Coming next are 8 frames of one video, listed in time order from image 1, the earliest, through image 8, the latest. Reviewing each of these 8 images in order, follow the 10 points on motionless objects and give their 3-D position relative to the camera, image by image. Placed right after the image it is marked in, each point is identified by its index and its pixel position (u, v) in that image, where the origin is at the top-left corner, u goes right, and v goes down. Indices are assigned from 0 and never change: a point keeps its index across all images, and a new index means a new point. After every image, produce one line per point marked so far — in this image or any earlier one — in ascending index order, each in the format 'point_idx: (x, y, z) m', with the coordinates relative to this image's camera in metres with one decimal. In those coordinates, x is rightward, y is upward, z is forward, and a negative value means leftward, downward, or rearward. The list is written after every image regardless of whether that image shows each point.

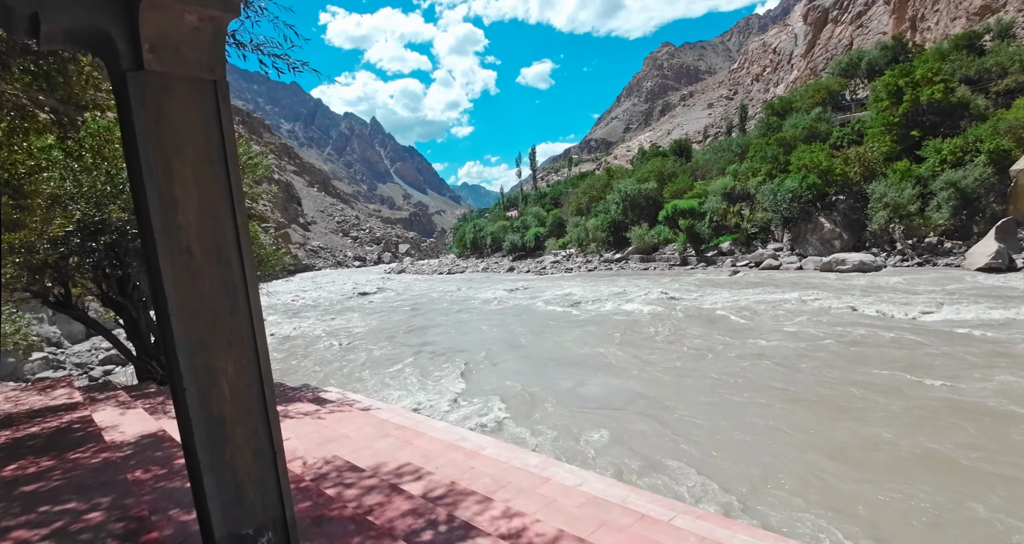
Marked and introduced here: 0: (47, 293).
0: (-6.4, -0.3, +7.0) m
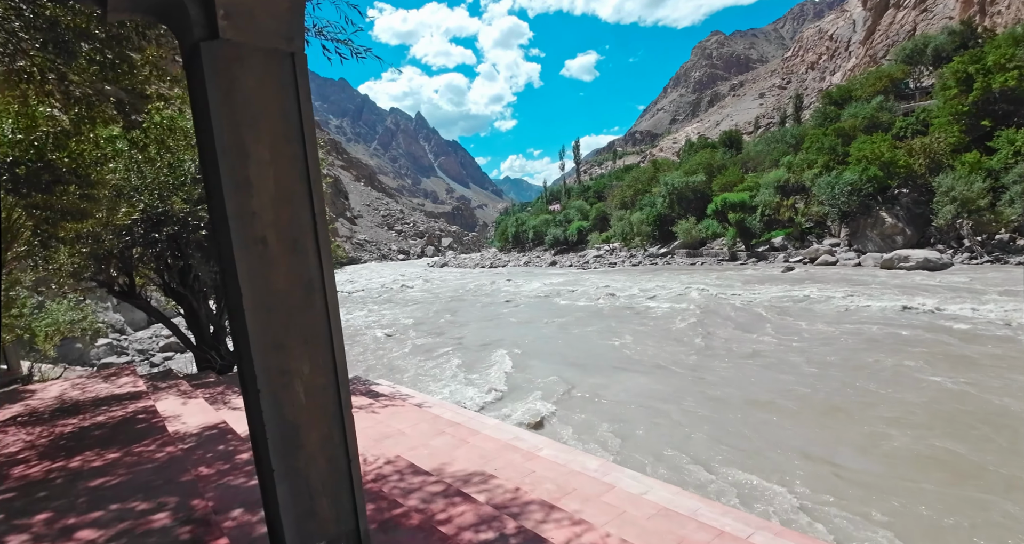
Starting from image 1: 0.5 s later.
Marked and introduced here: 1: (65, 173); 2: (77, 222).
0: (-5.7, -0.2, +7.2) m
1: (-3.8, +0.8, +4.3) m
2: (-4.2, +0.5, +4.9) m
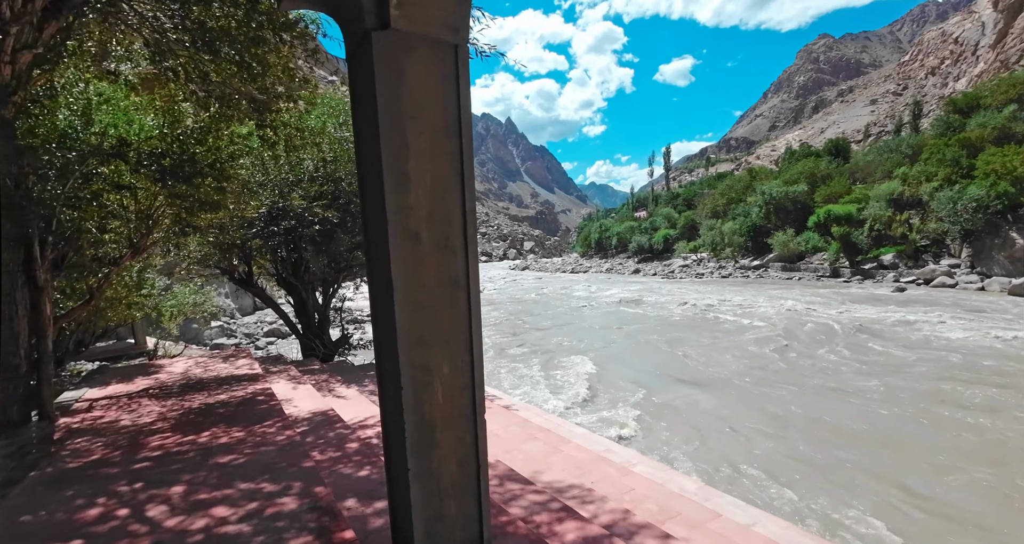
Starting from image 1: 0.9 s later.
0: (-4.3, 0.0, +7.8) m
1: (-2.8, +1.0, +4.7) m
2: (-3.1, +0.6, +5.3) m
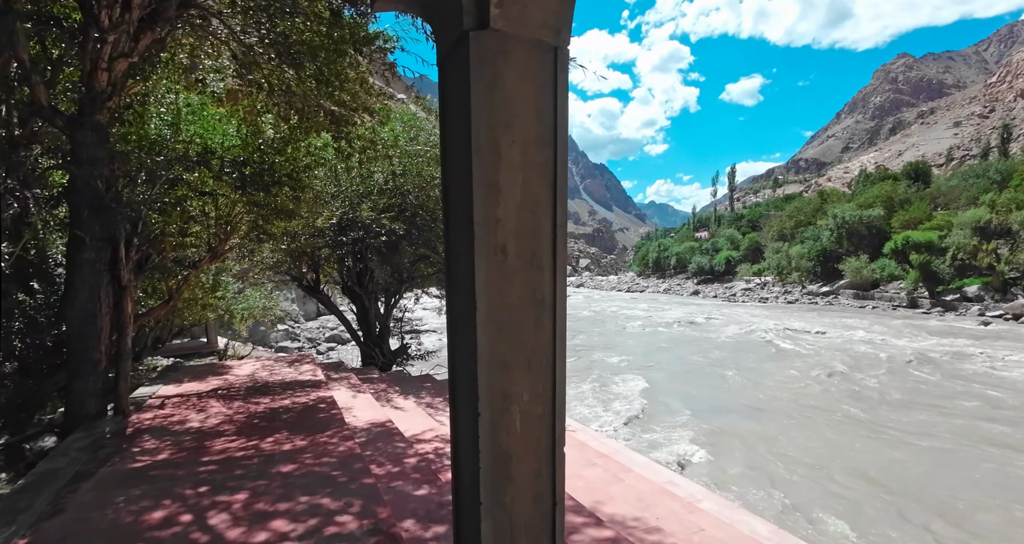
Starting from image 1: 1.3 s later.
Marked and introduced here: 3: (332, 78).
0: (-3.3, -0.1, +8.1) m
1: (-2.2, +0.9, +4.8) m
2: (-2.4, +0.6, +5.5) m
3: (-1.6, +1.7, +4.4) m
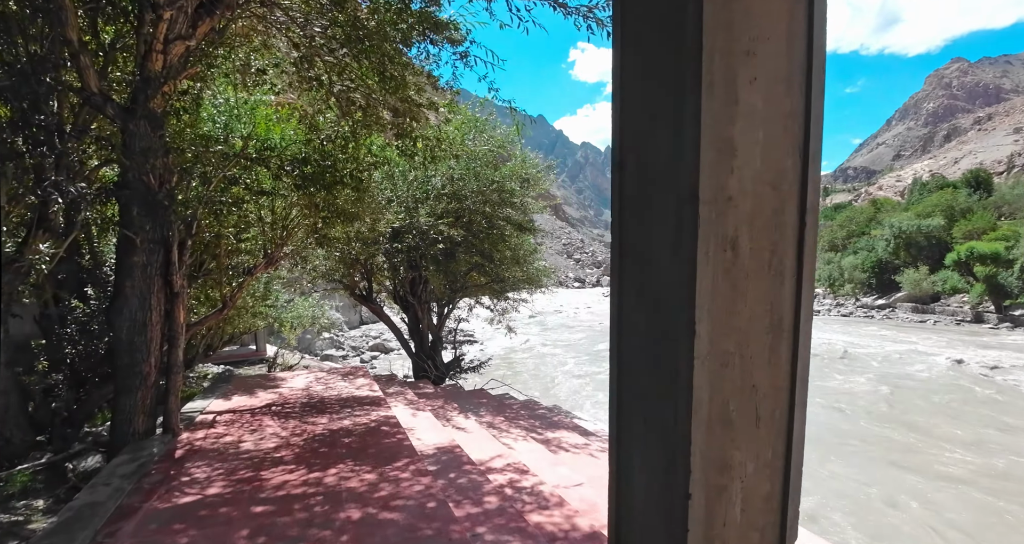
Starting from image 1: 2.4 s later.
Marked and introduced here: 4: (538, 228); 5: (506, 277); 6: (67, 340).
0: (-2.4, -0.2, +7.8) m
1: (-1.5, +0.8, +4.4) m
2: (-1.7, +0.5, +5.1) m
3: (-0.9, +1.6, +4.0) m
4: (+0.3, +0.7, +8.2) m
5: (-0.1, -0.1, +8.1) m
6: (-3.6, -0.6, +4.1) m
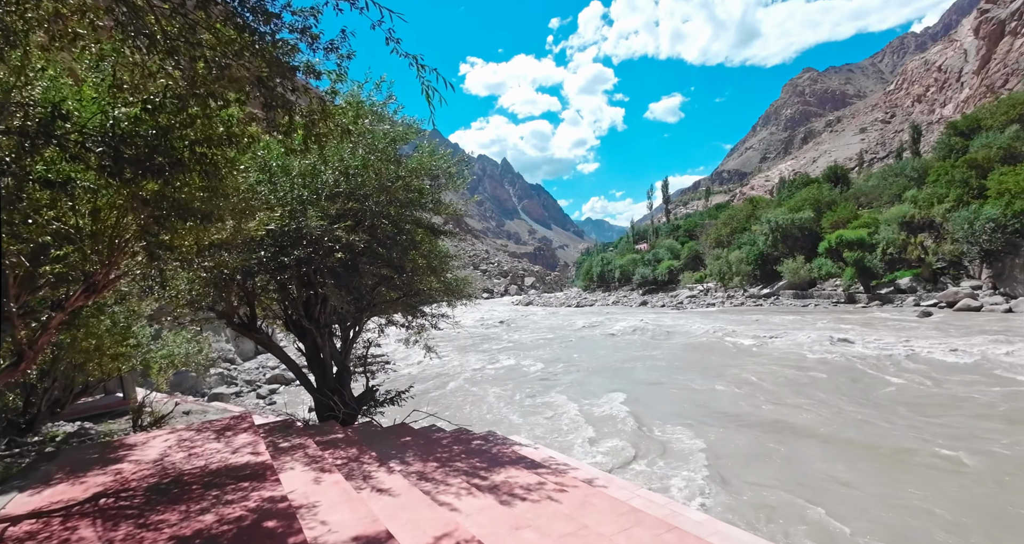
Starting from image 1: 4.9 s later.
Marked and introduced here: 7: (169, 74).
0: (-3.4, -0.5, +6.3) m
1: (-2.0, +0.7, +3.2) m
2: (-2.3, +0.3, +3.8) m
3: (-1.4, +1.5, +2.9) m
4: (-0.9, +0.6, +7.2) m
5: (-1.3, -0.2, +6.9) m
6: (-3.9, -0.8, +2.4) m
7: (-2.1, +1.2, +3.0) m
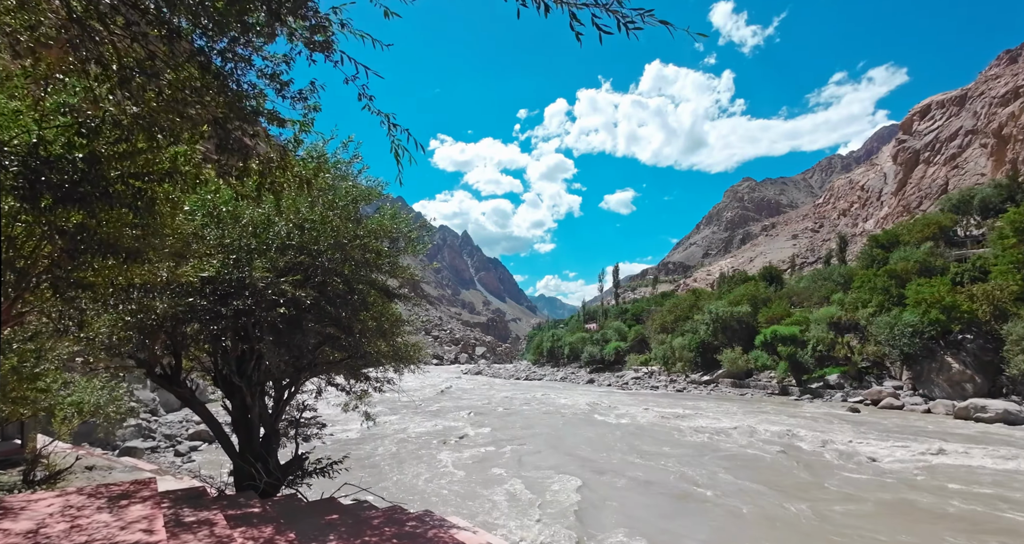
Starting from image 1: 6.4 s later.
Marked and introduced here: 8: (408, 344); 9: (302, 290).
0: (-4.0, -1.0, +5.7) m
1: (-2.2, +0.5, +2.9) m
2: (-2.6, 0.0, +3.5) m
3: (-1.5, +1.3, +2.8) m
4: (-1.5, -0.3, +7.0) m
5: (-1.9, -1.0, +6.6) m
6: (-4.1, -0.8, +1.8) m
7: (-2.2, +1.0, +2.9) m
8: (-1.5, -1.1, +7.6) m
9: (-2.2, -0.2, +5.3) m
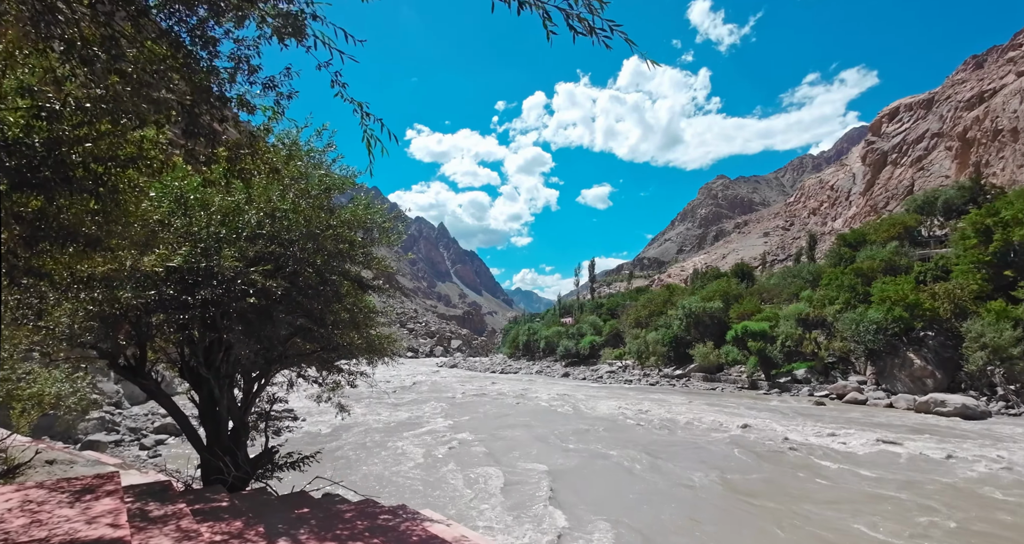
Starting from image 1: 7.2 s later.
0: (-4.3, -0.9, +5.5) m
1: (-2.3, +0.5, +2.8) m
2: (-2.8, +0.1, +3.3) m
3: (-1.6, +1.3, +2.7) m
4: (-1.8, -0.2, +6.9) m
5: (-2.2, -0.9, +6.5) m
6: (-4.2, -0.7, +1.6) m
7: (-2.3, +1.0, +2.7) m
8: (-1.9, -0.9, +7.6) m
9: (-2.4, -0.1, +5.2) m
